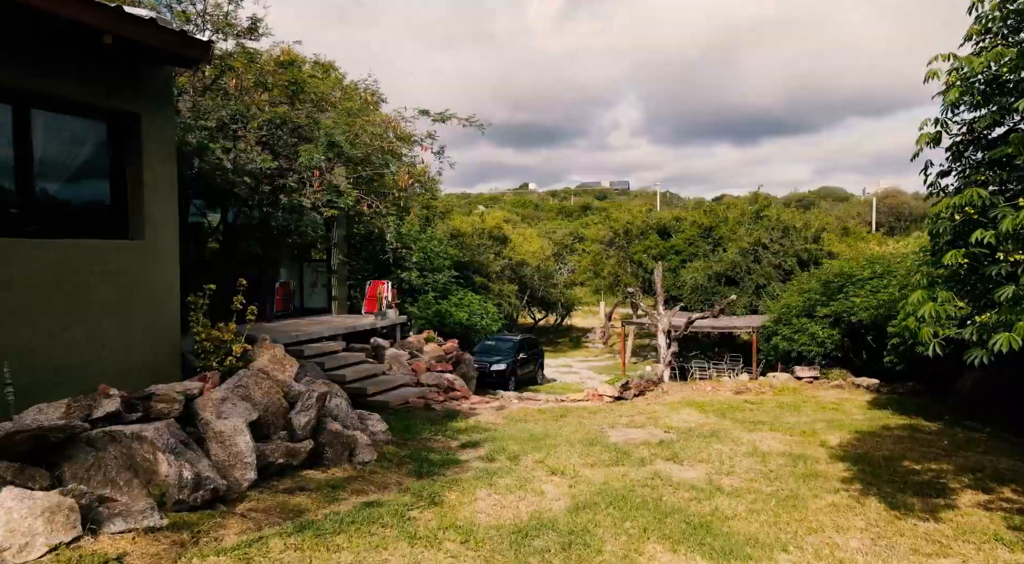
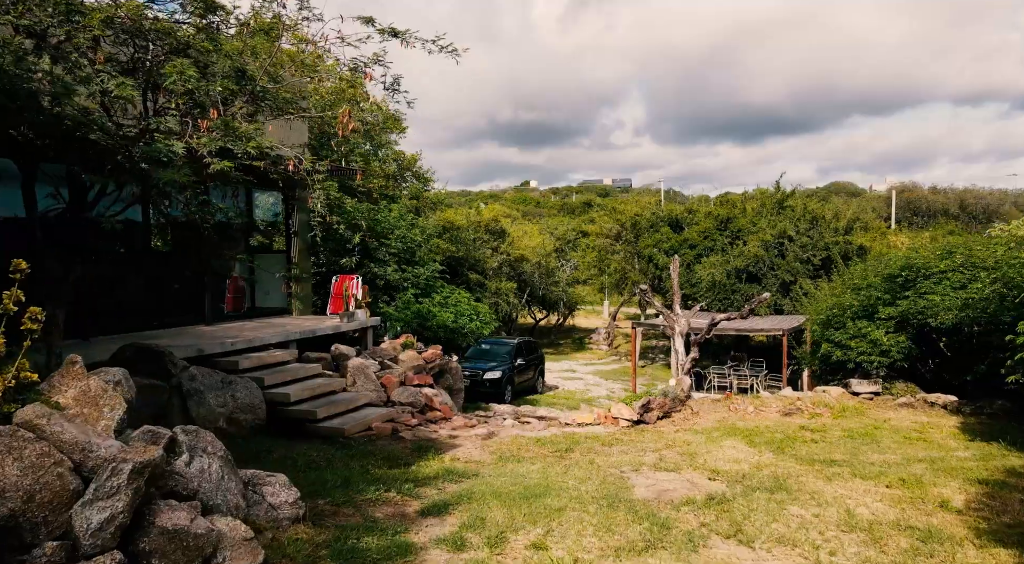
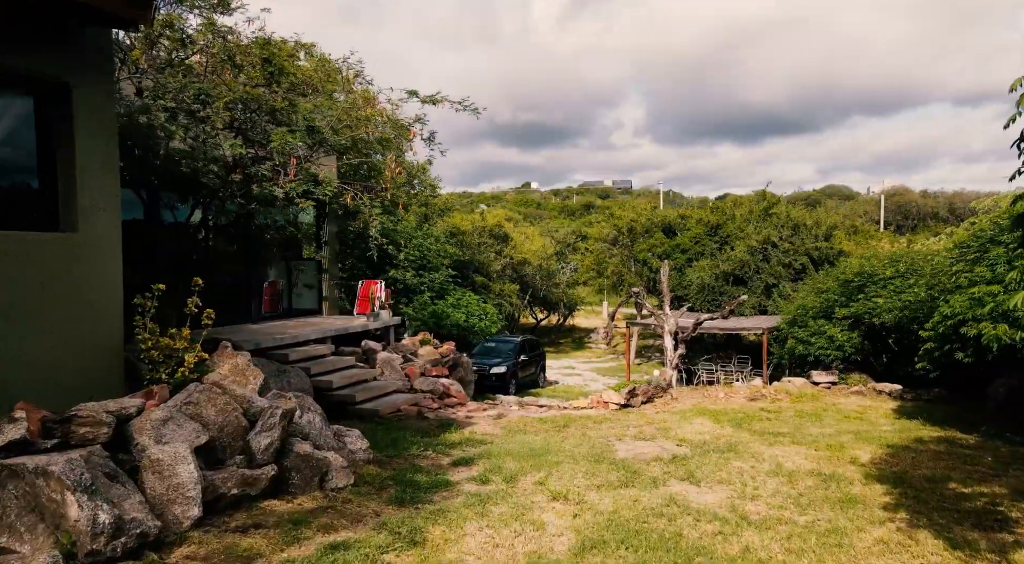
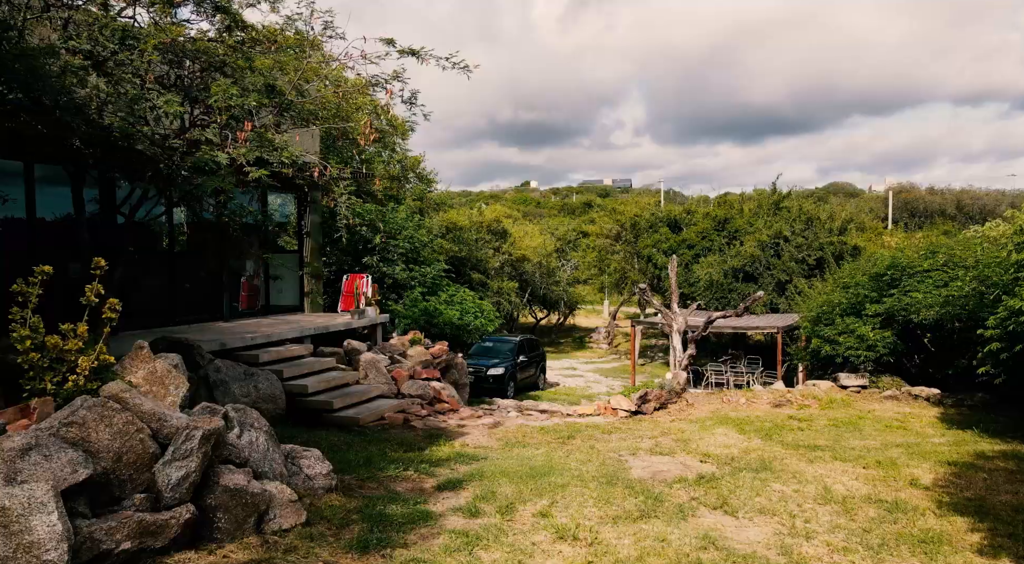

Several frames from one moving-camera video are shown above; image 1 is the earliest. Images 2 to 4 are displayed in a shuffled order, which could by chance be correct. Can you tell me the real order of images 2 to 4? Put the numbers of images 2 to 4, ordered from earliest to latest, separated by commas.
3, 4, 2
